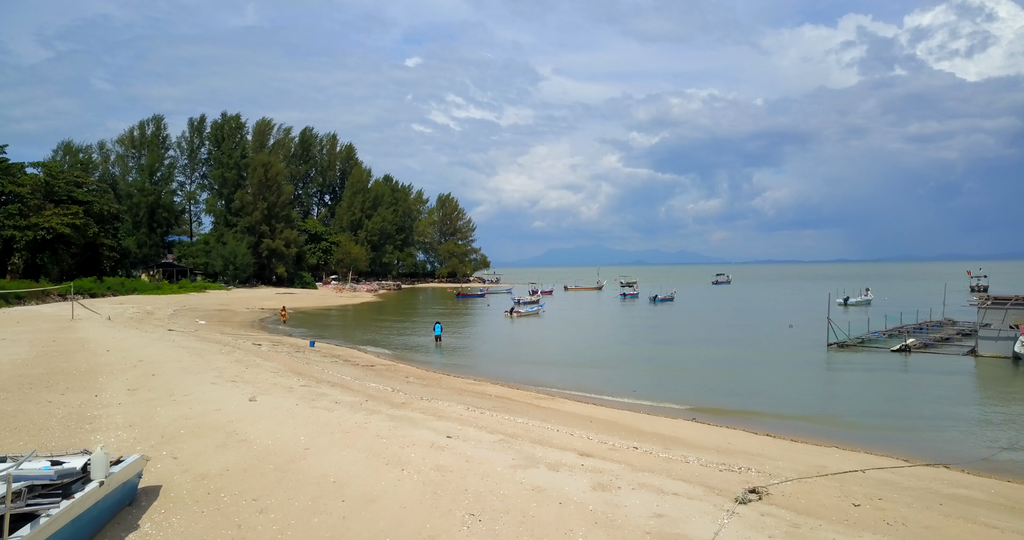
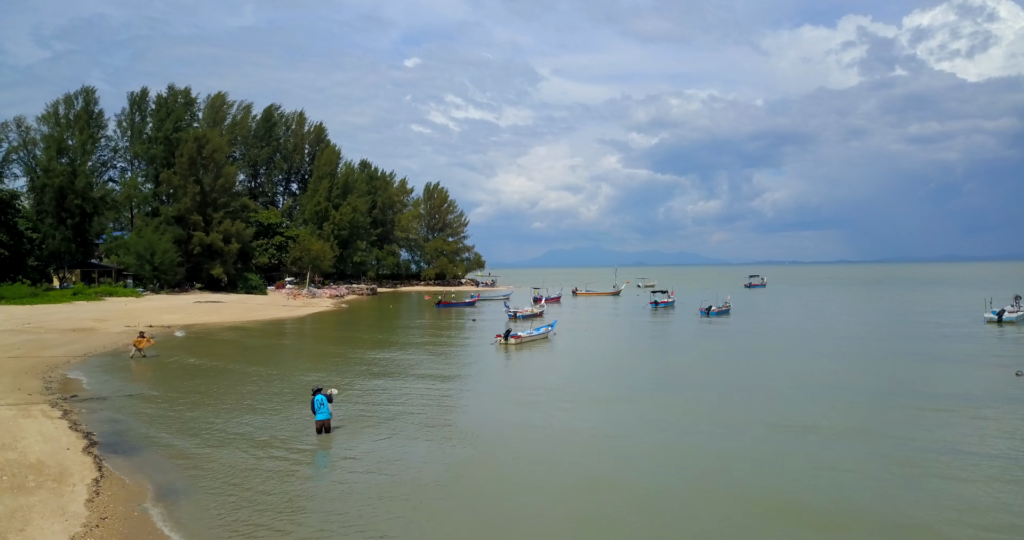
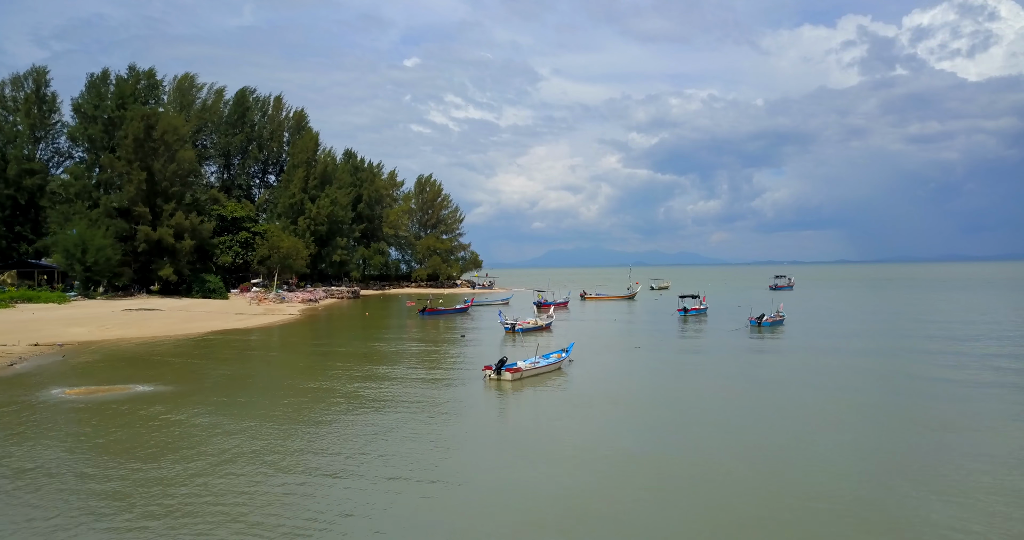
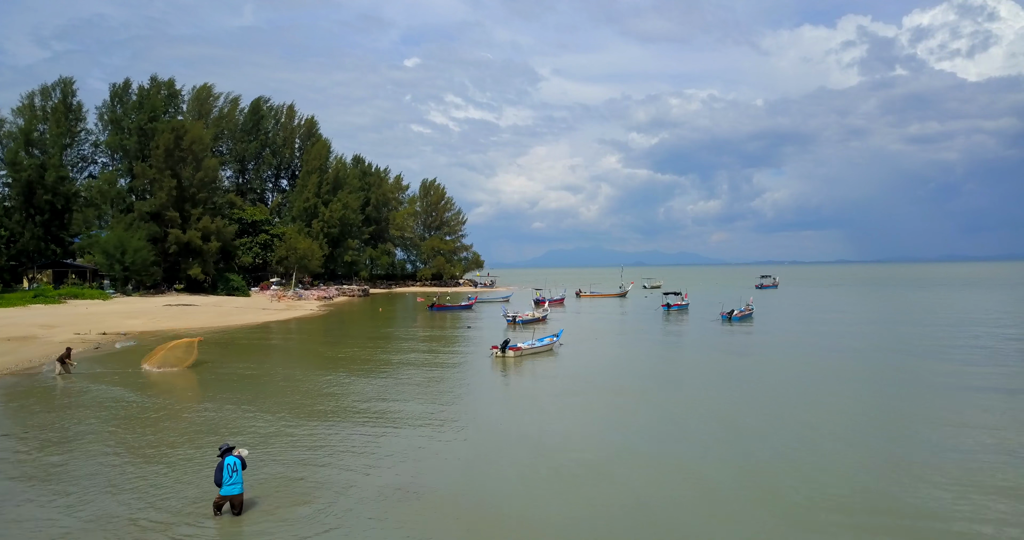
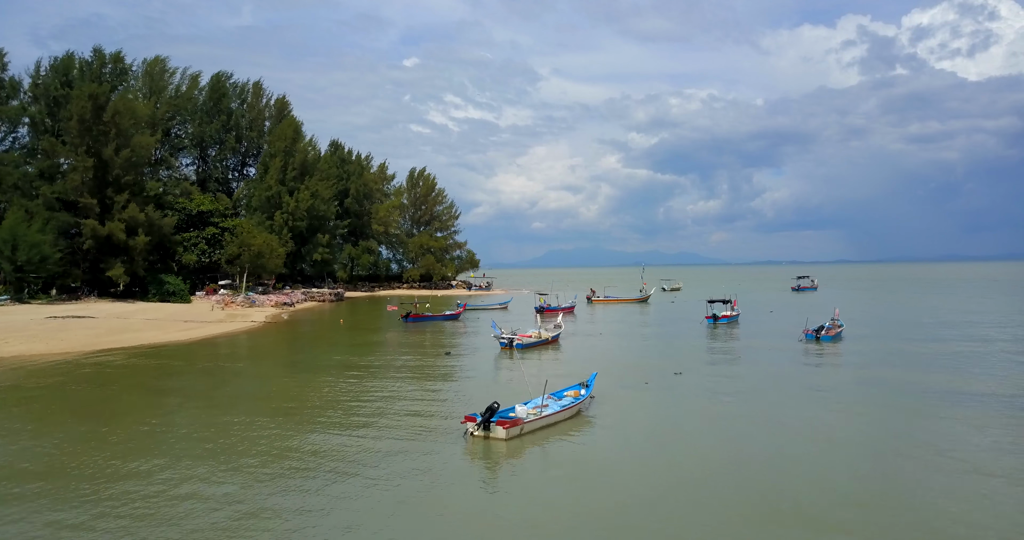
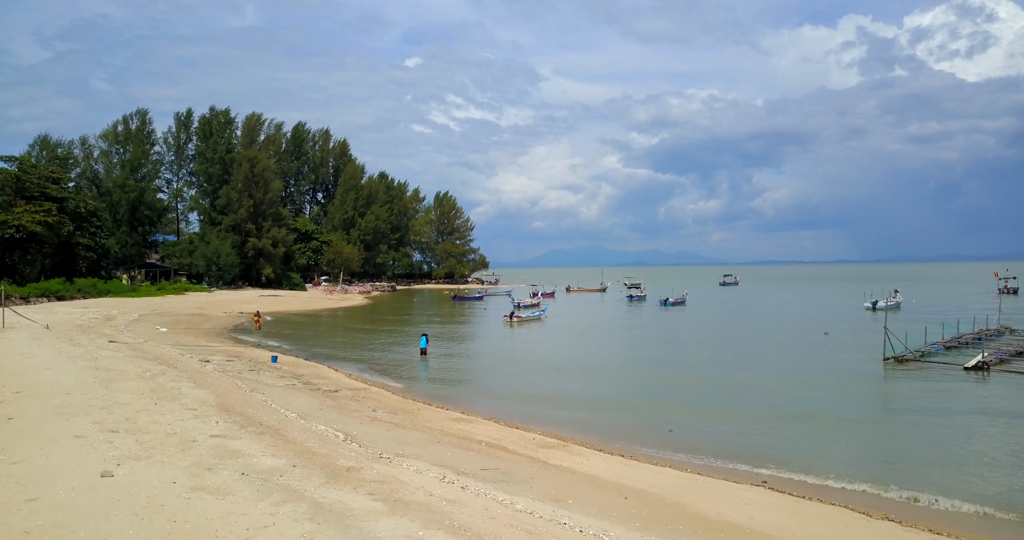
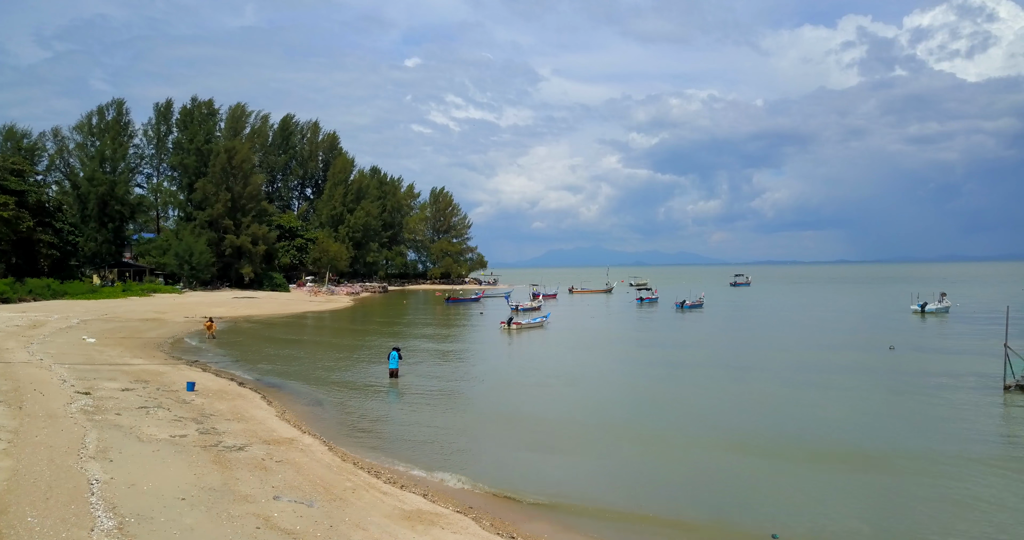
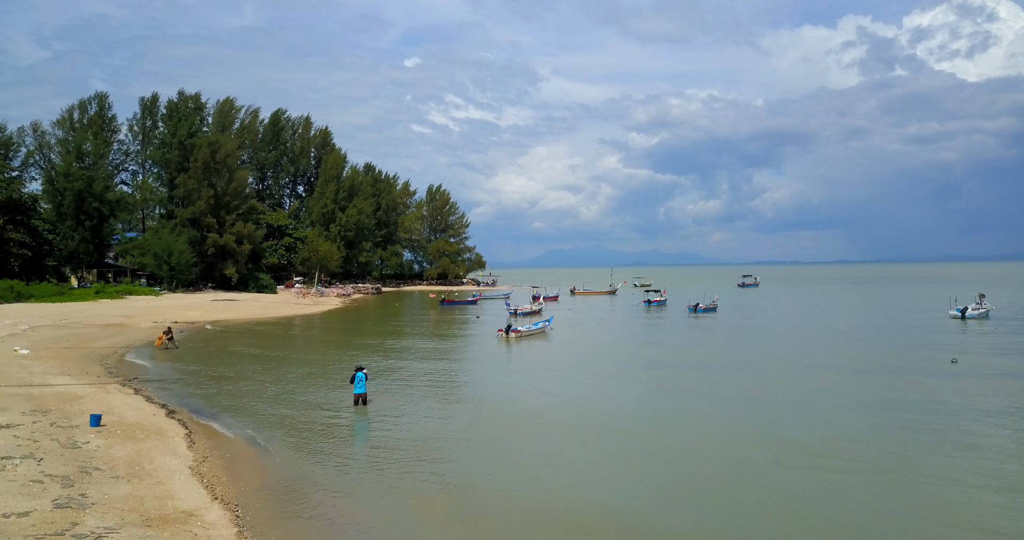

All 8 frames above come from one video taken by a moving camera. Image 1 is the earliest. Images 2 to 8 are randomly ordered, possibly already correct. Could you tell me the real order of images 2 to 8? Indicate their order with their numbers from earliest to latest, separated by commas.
6, 7, 8, 2, 4, 3, 5
